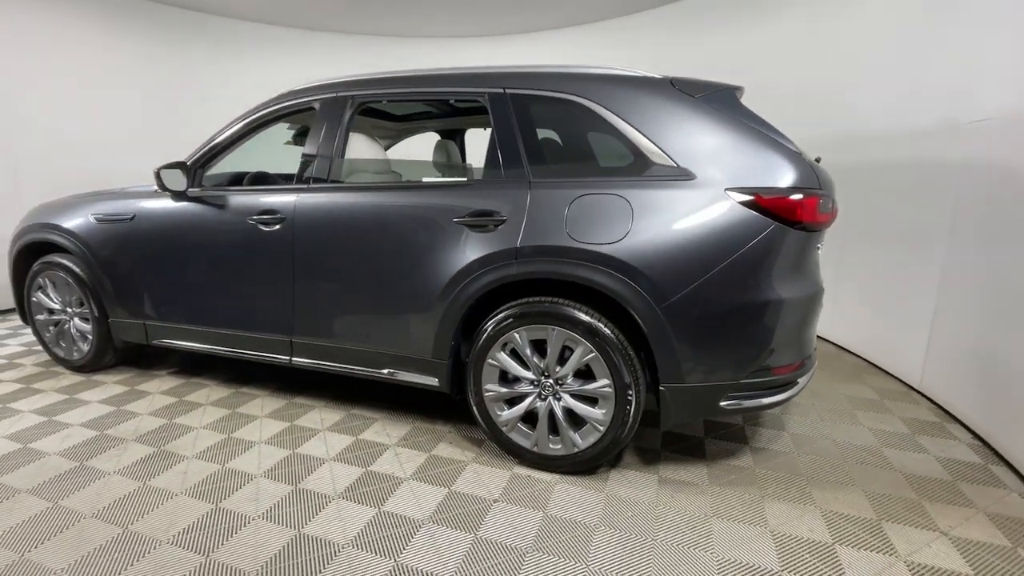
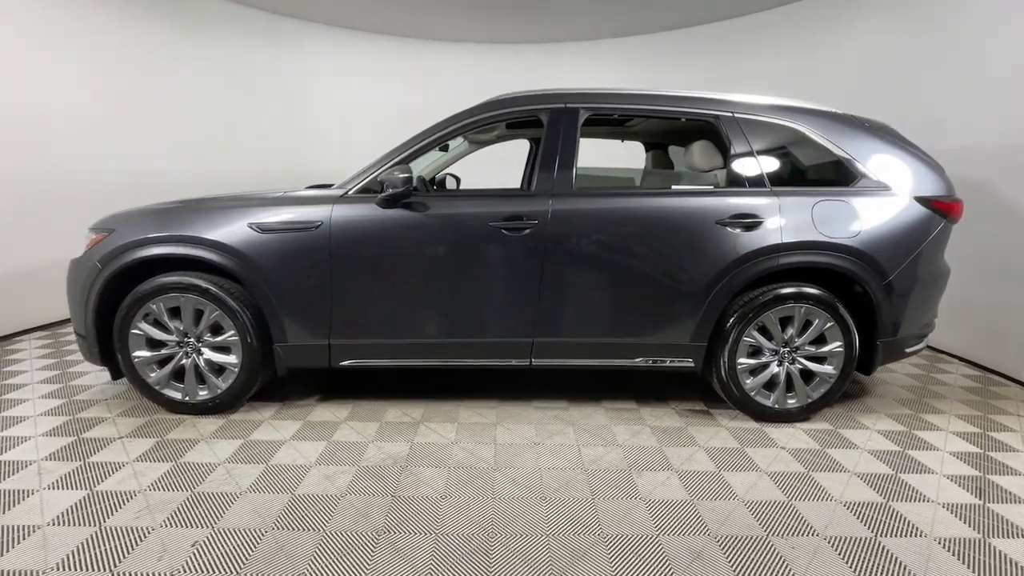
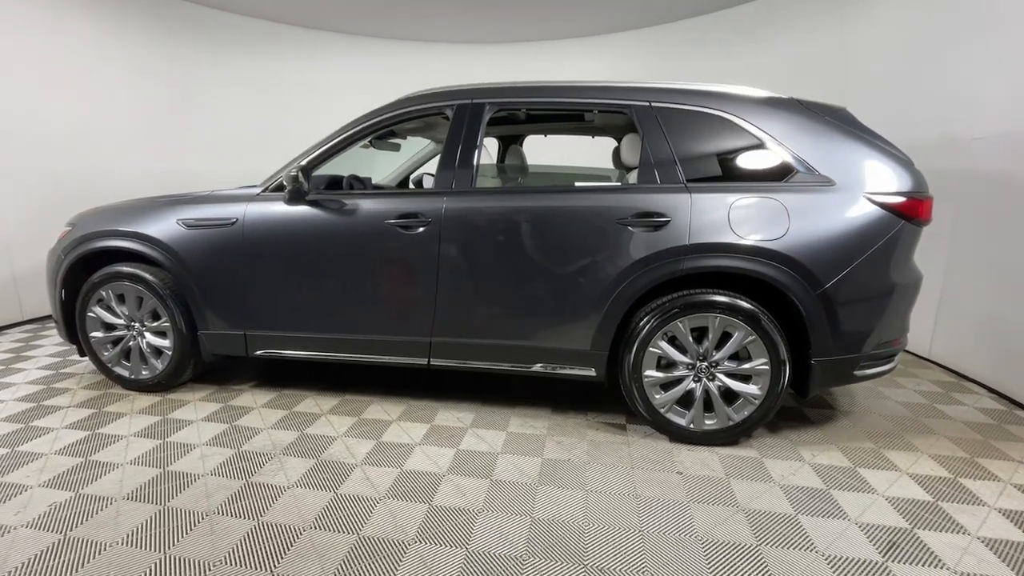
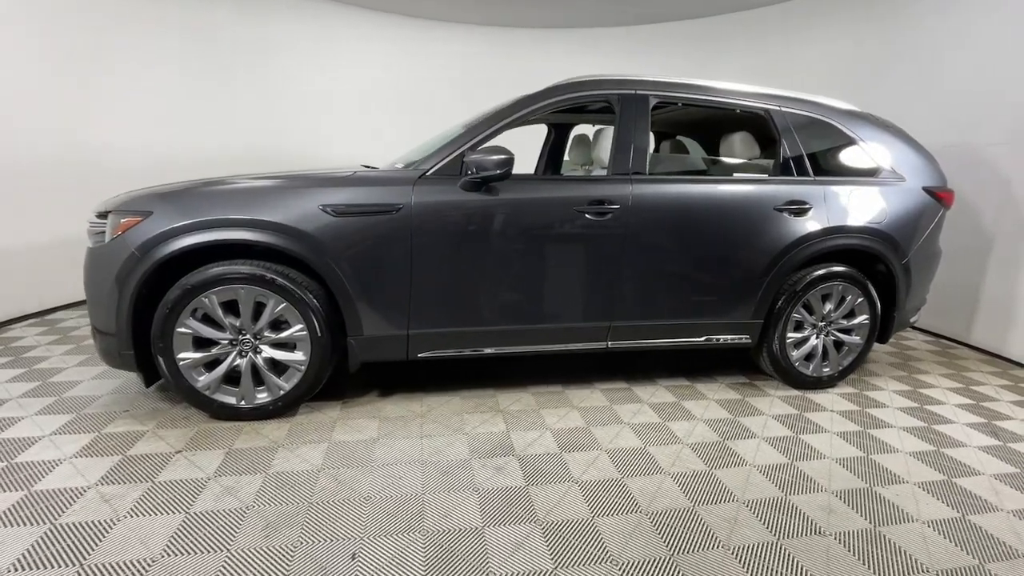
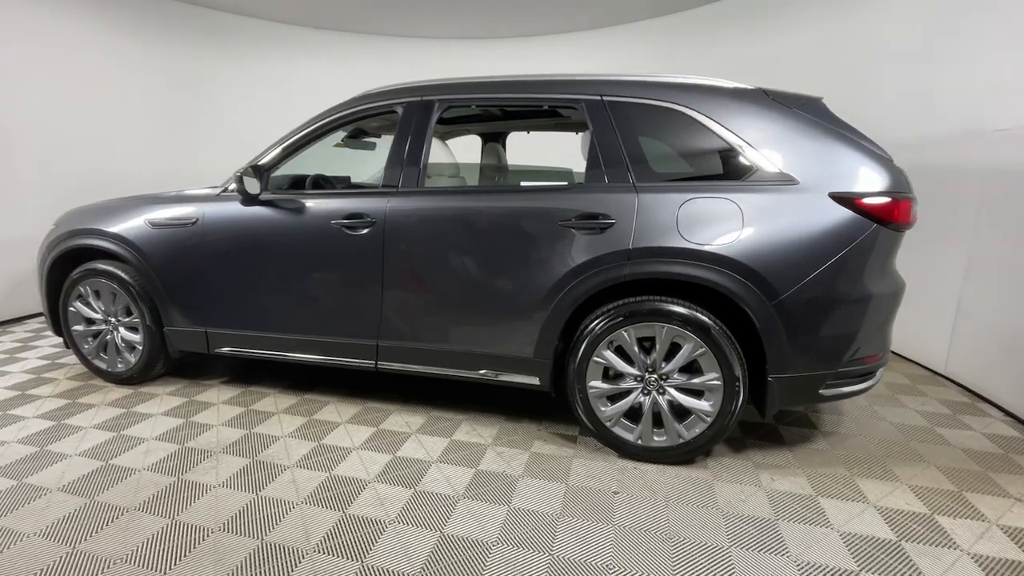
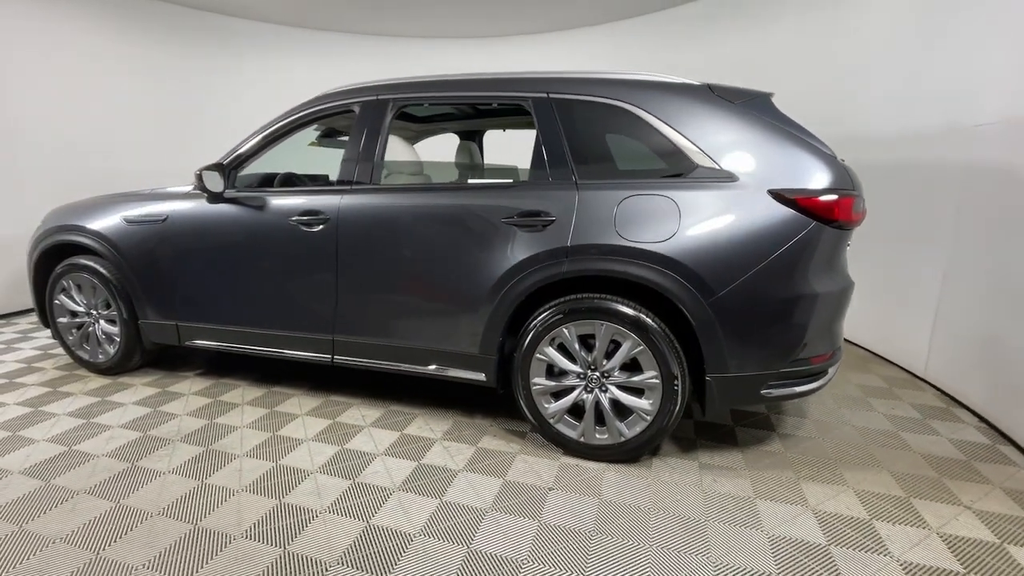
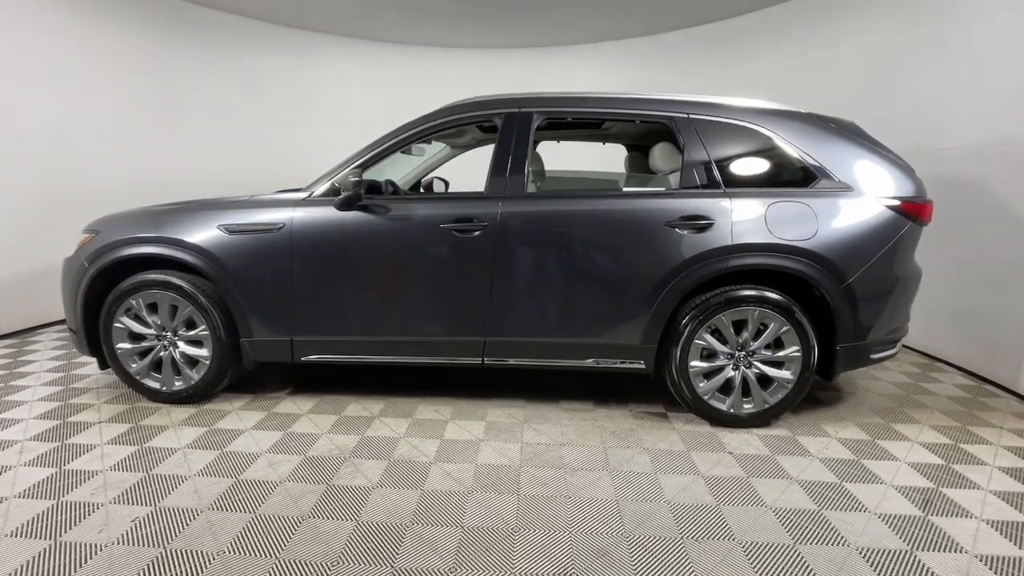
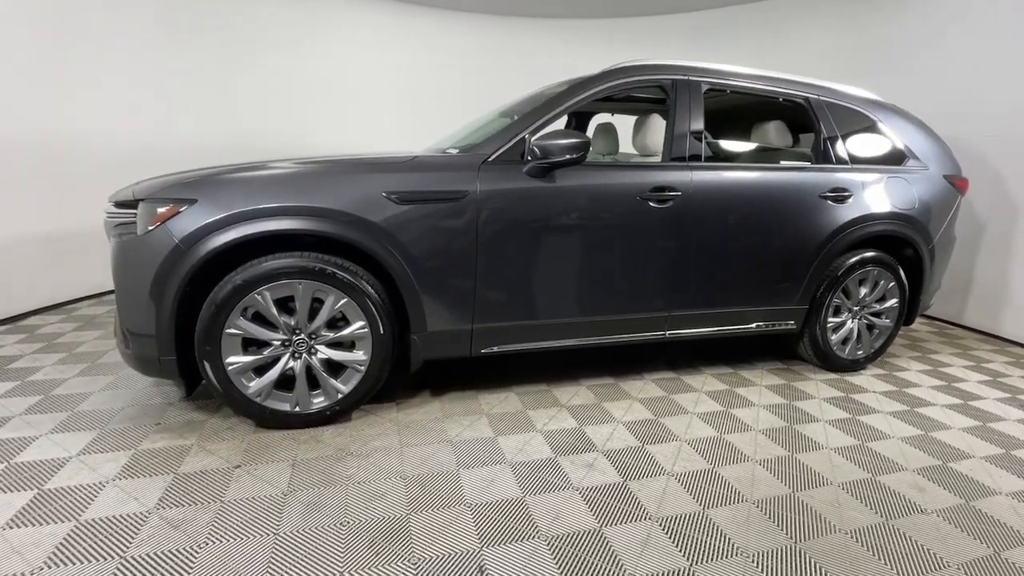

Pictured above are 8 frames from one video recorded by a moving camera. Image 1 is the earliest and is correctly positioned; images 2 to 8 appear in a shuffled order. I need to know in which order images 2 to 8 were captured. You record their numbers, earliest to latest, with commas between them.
6, 5, 3, 7, 2, 4, 8
